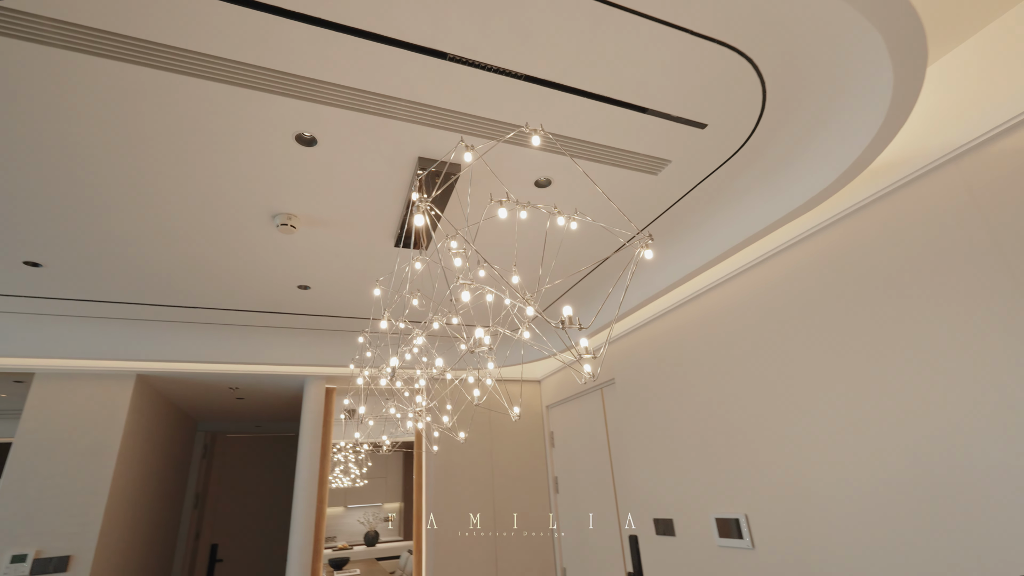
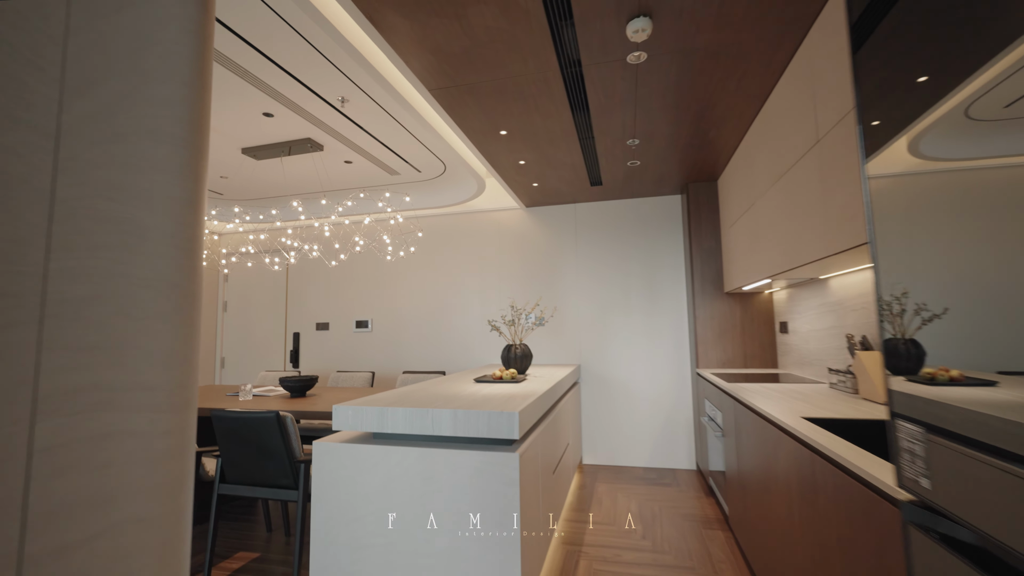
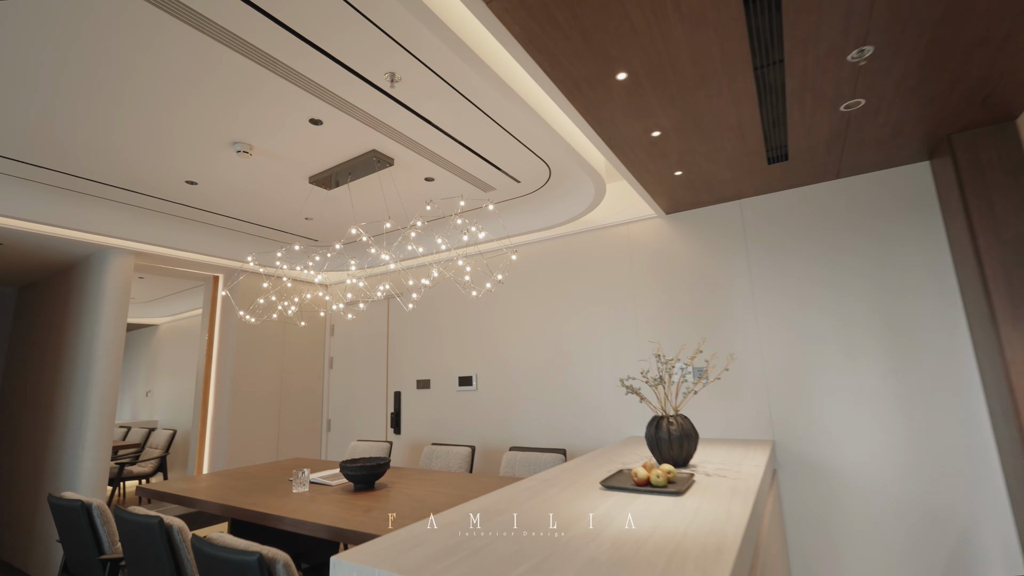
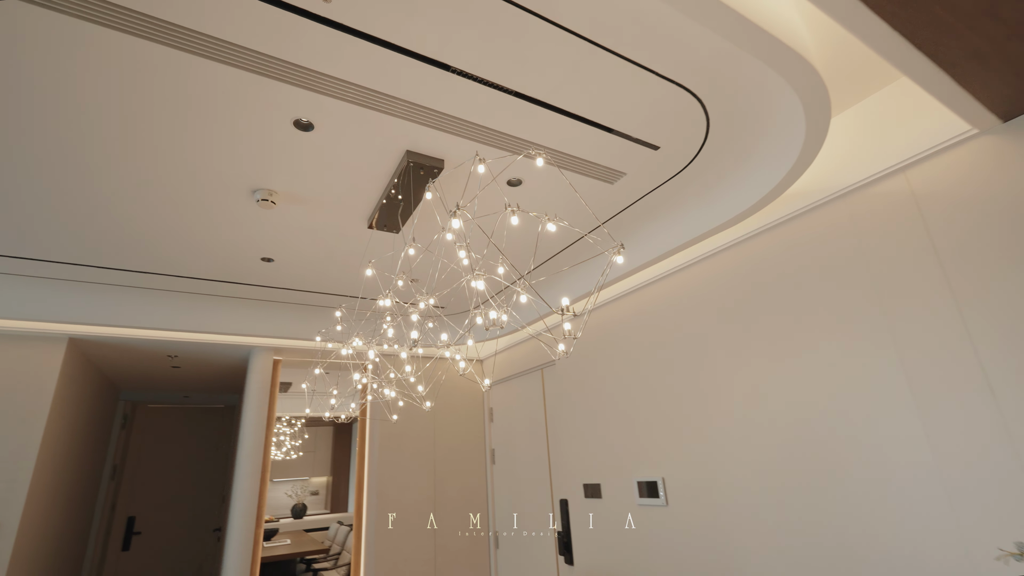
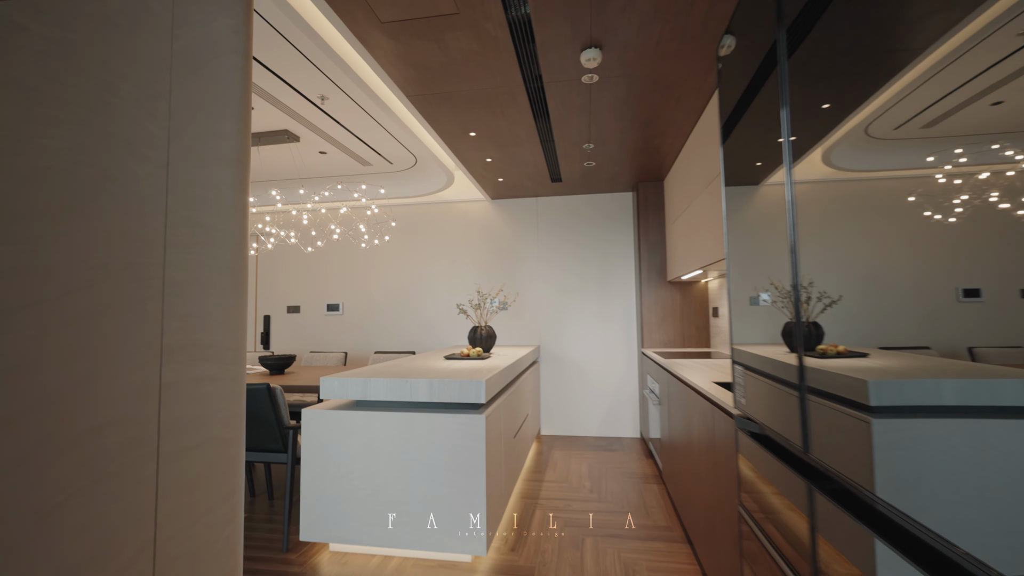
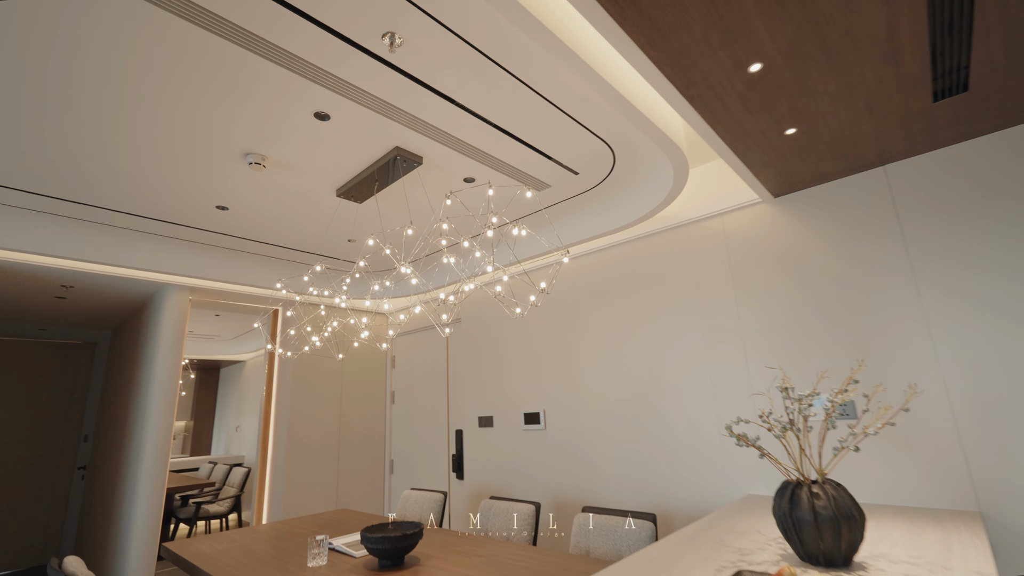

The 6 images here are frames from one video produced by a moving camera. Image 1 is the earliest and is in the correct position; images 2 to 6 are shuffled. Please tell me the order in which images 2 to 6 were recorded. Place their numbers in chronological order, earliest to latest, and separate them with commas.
4, 6, 3, 2, 5
